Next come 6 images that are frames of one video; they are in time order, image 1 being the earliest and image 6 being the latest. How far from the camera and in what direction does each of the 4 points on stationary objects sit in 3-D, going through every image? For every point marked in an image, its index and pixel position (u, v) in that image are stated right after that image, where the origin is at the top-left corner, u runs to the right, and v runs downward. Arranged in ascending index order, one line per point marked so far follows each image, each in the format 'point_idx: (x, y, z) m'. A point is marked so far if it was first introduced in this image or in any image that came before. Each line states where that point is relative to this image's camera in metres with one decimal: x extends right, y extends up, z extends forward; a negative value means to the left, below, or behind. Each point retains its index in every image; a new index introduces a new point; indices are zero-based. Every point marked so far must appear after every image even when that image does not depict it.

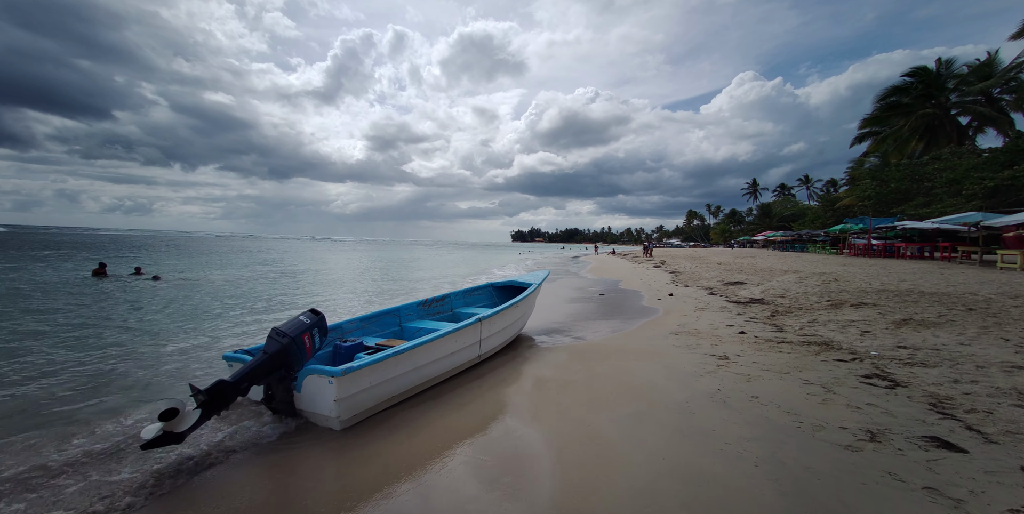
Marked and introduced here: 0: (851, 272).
0: (+12.8, -0.6, +14.7) m
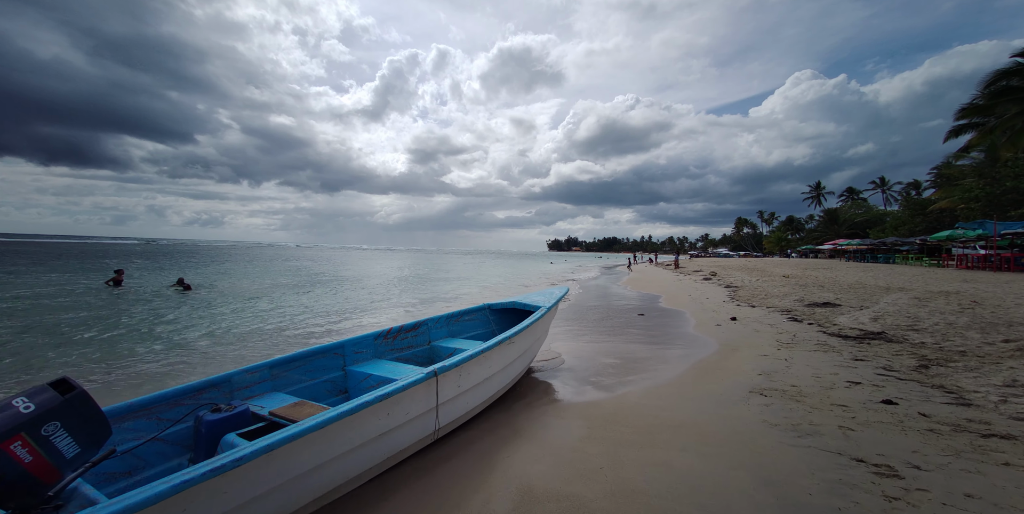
0: (+13.6, -1.0, +11.1) m
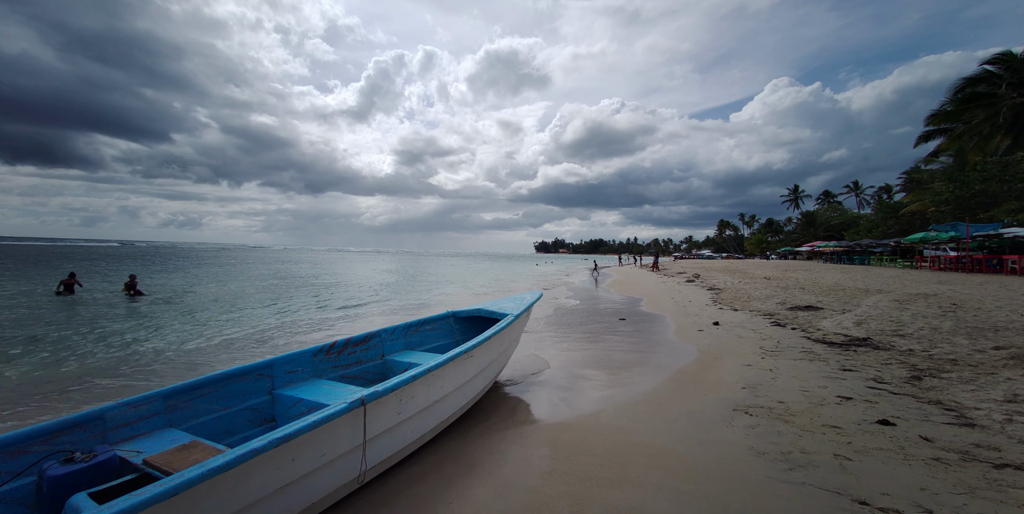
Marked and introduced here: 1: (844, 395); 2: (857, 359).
0: (+12.9, -1.0, +11.1) m
1: (+3.4, -1.4, +4.0) m
2: (+4.7, -1.4, +5.2) m
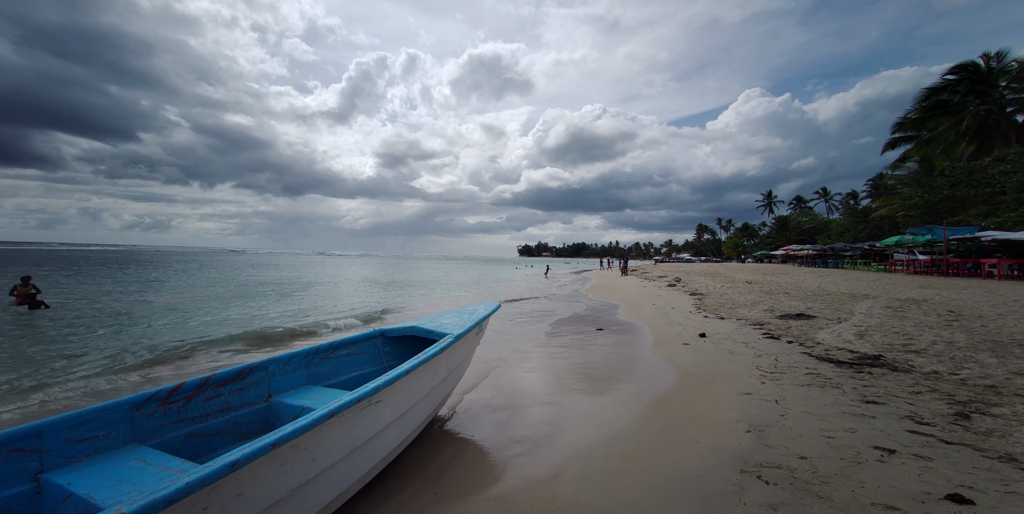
0: (+12.0, -1.1, +10.5) m
1: (+2.9, -1.5, +3.0) m
2: (+4.1, -1.4, +4.3) m
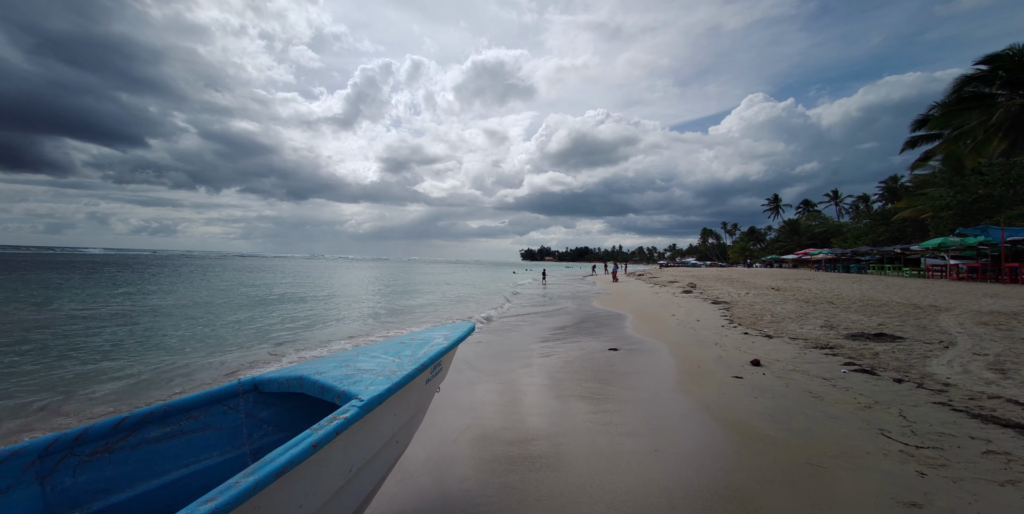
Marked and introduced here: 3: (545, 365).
0: (+11.8, -1.2, +8.5) m
1: (+2.7, -1.4, +1.0) m
2: (+3.9, -1.4, +2.3) m
3: (+0.7, -2.2, +7.7) m
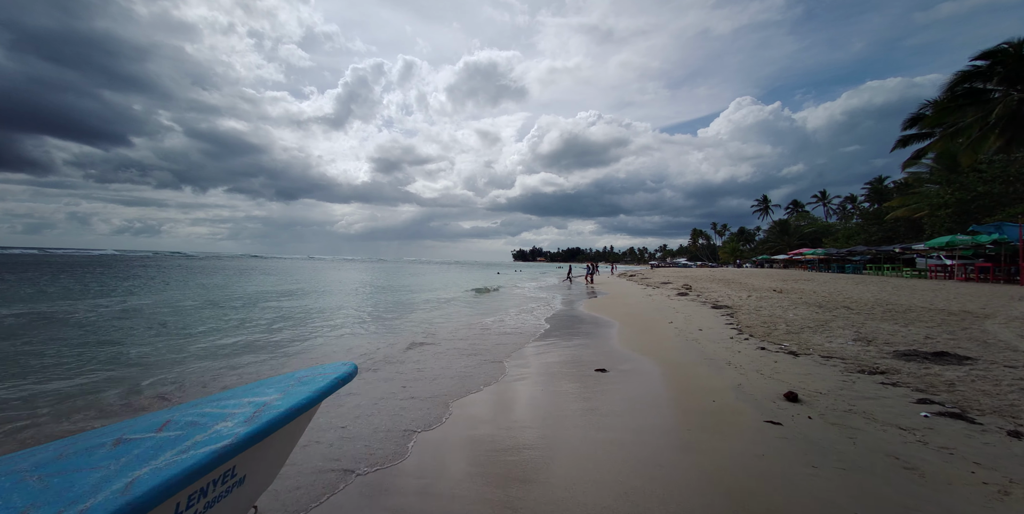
0: (+11.2, -1.2, +7.2) m
1: (+2.2, -1.4, -0.5) m
2: (+3.4, -1.4, +0.8) m
3: (+0.1, -2.2, +6.1) m
